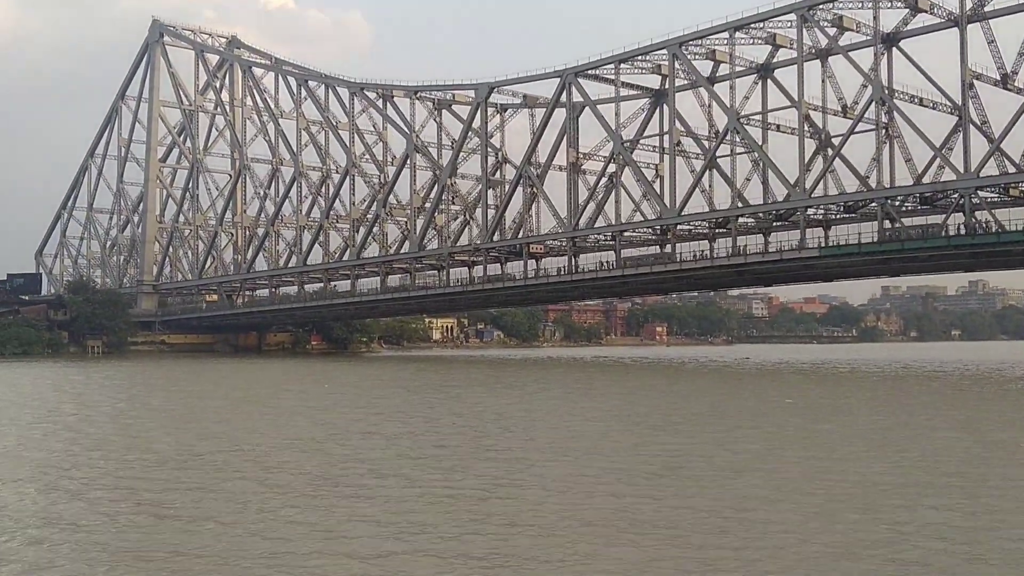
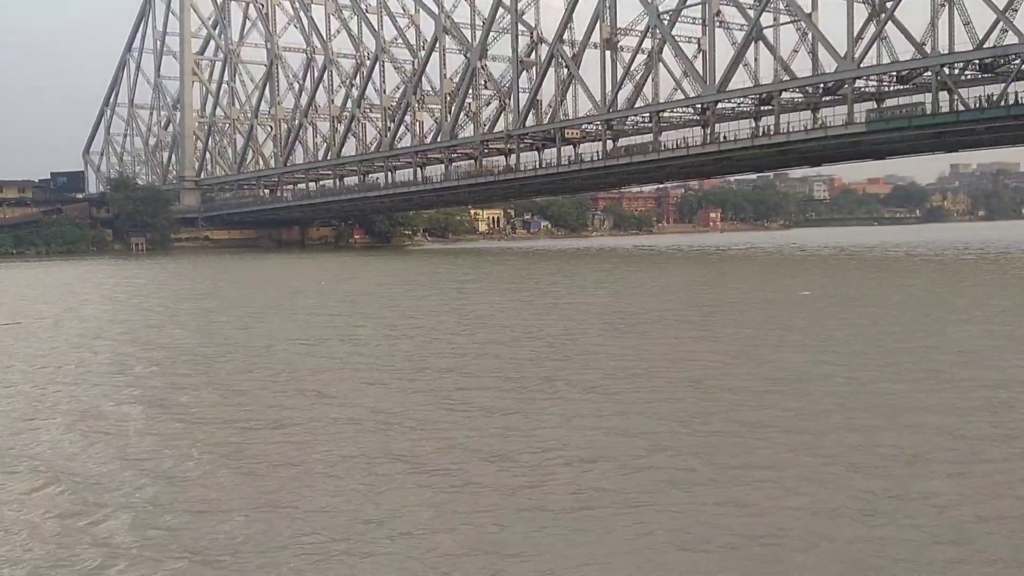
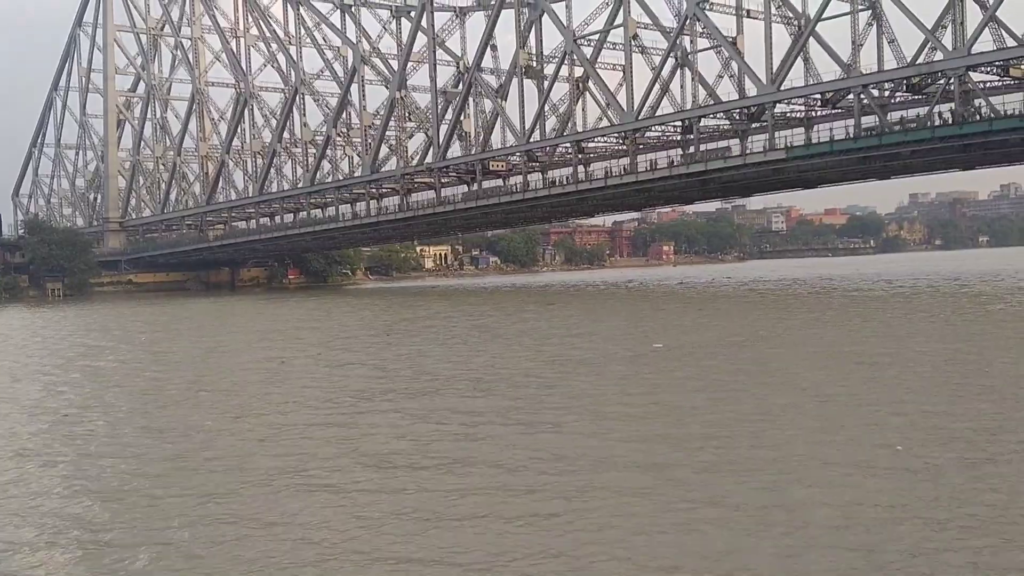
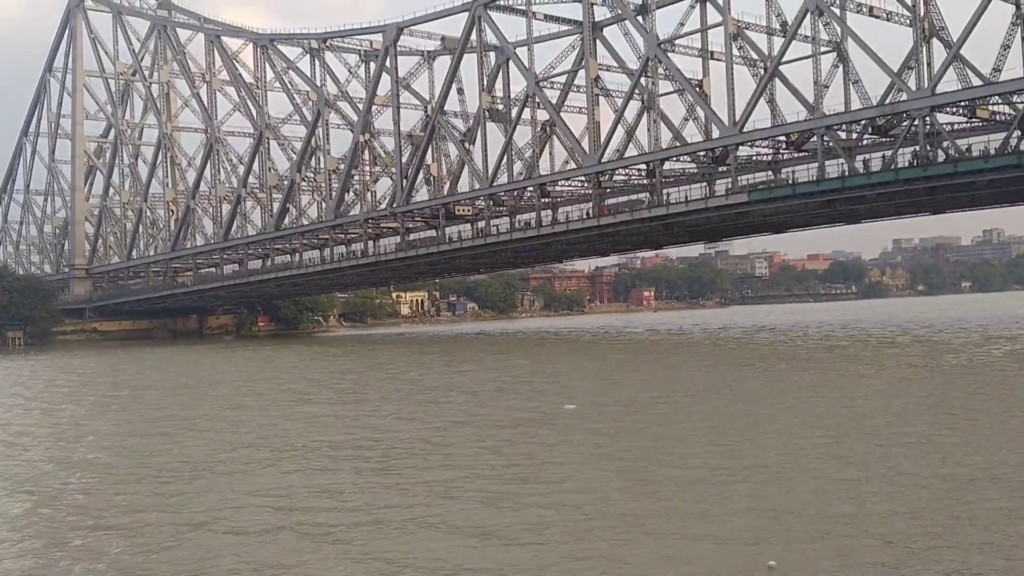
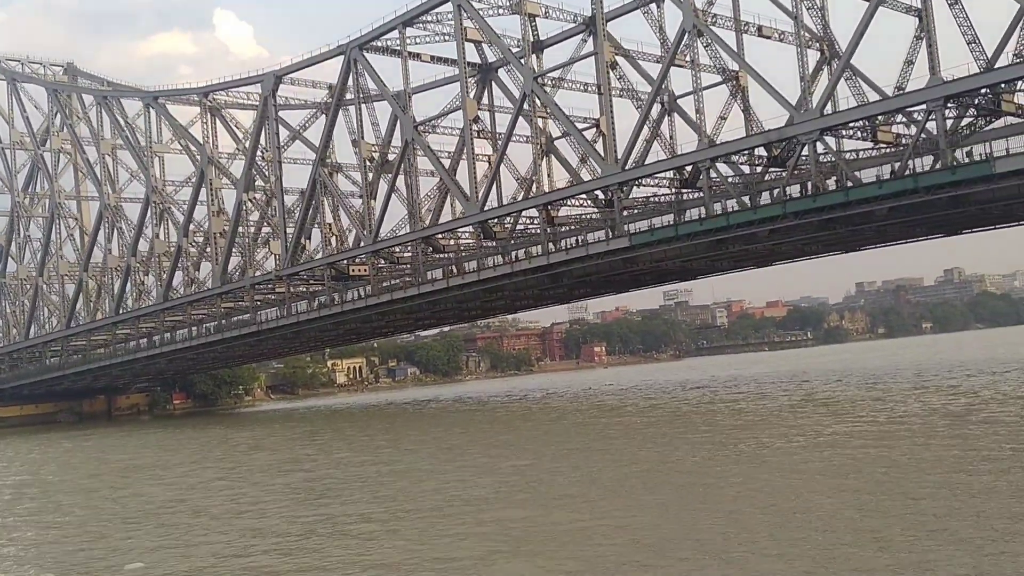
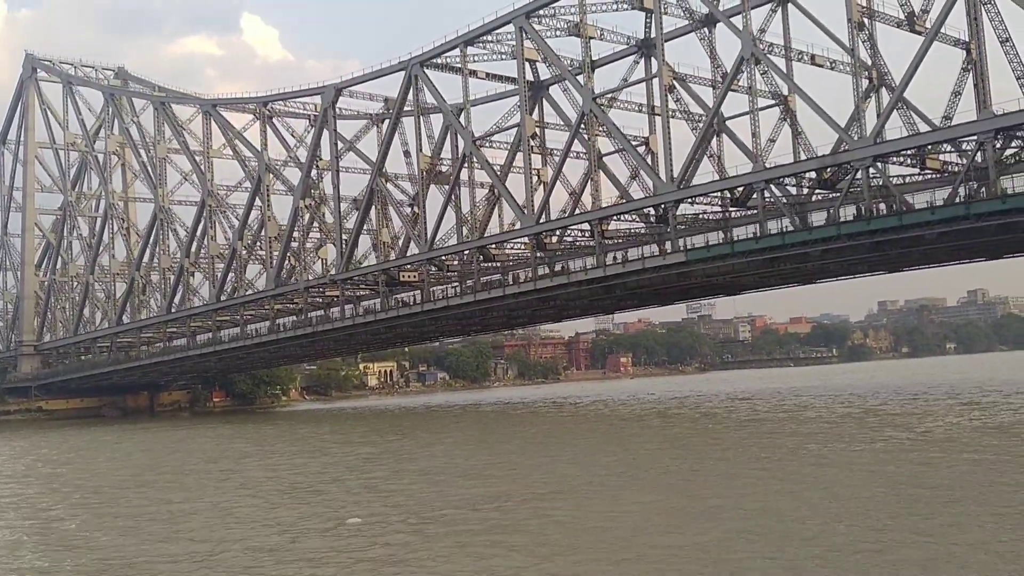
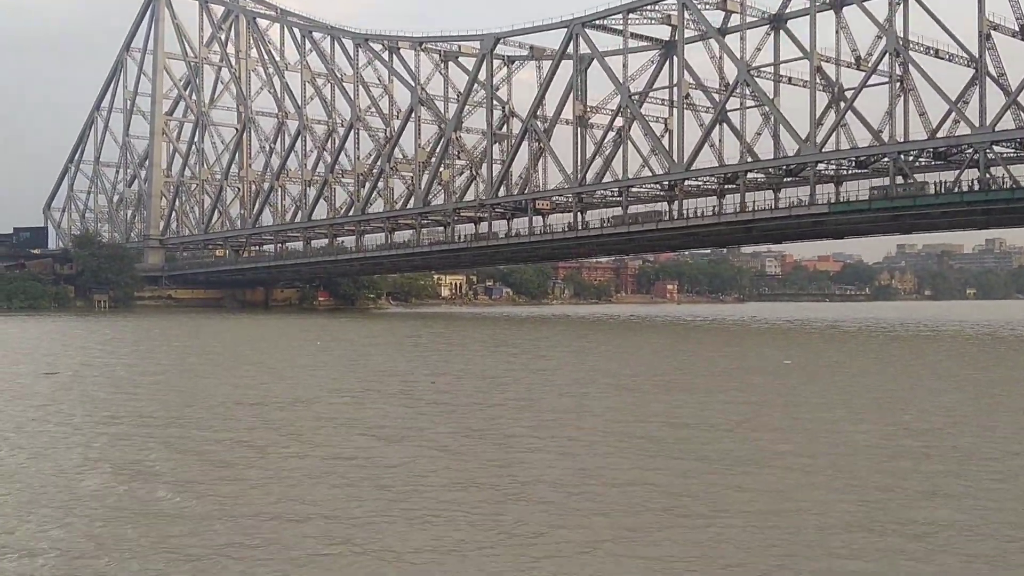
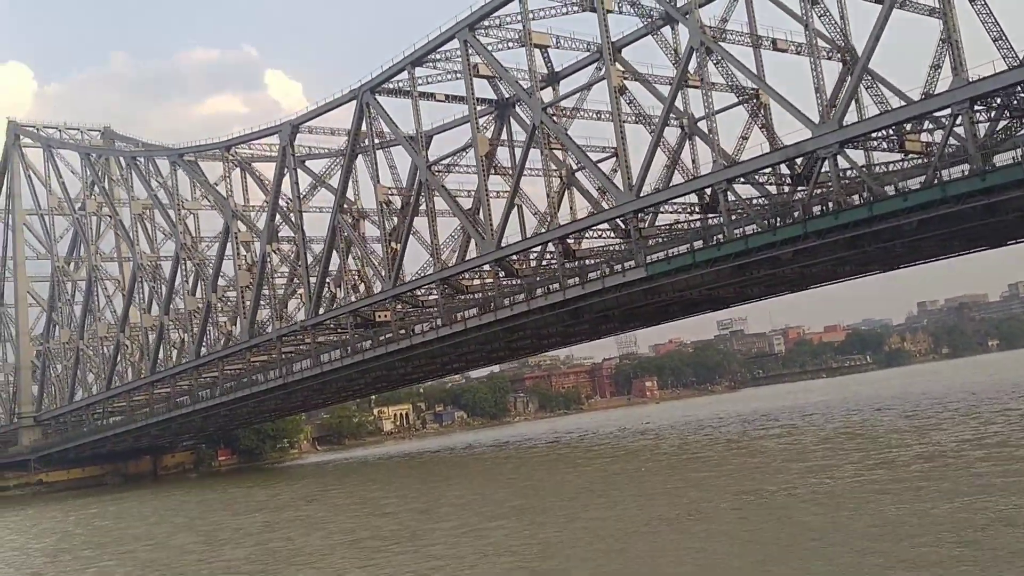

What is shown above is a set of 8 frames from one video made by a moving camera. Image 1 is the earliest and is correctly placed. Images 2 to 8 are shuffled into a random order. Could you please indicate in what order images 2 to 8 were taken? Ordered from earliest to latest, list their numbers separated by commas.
7, 2, 3, 4, 6, 5, 8
